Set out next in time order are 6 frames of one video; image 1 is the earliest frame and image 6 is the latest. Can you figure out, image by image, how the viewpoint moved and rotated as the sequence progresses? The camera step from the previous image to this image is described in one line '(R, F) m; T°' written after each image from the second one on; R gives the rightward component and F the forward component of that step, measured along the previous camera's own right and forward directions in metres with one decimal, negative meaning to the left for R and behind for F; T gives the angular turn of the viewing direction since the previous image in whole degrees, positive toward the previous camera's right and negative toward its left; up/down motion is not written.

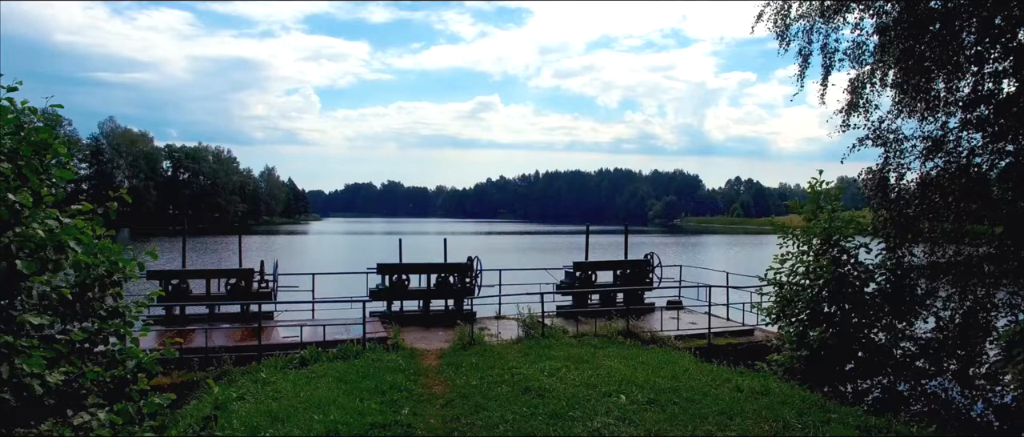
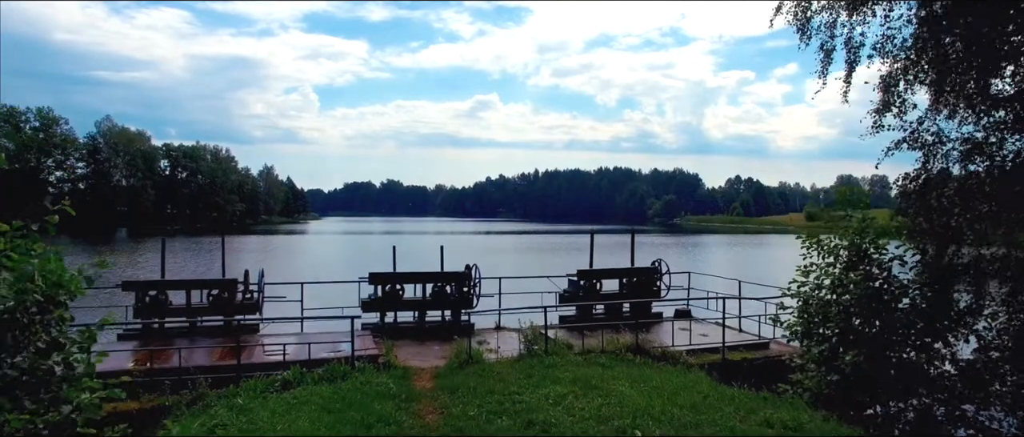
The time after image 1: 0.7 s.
(0.0, +0.3) m; 0°
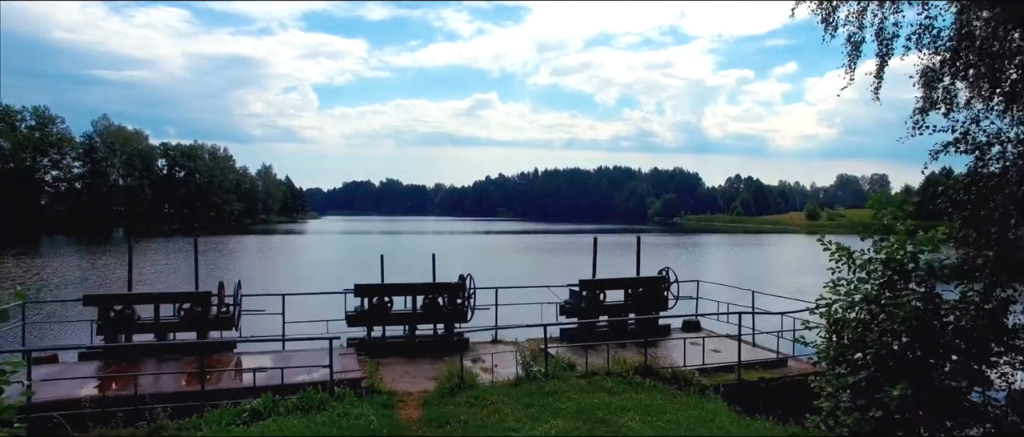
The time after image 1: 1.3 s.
(0.0, +0.4) m; 0°
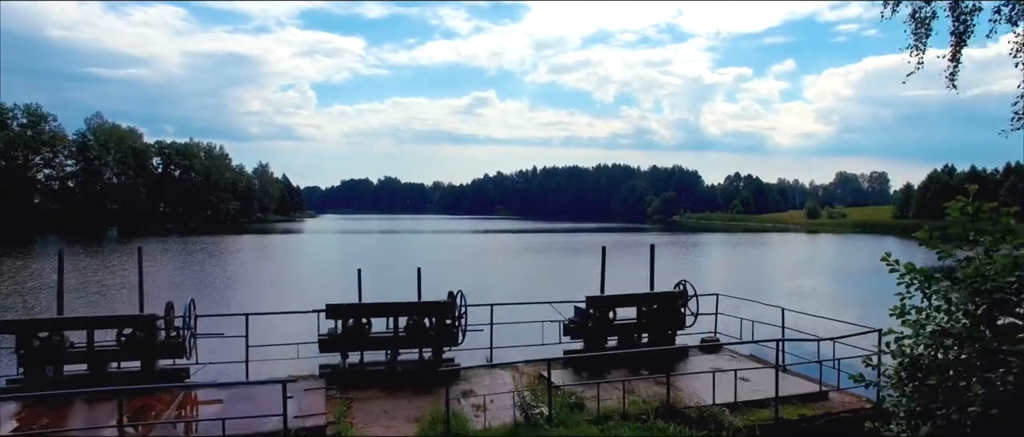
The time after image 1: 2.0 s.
(0.0, +0.7) m; 0°
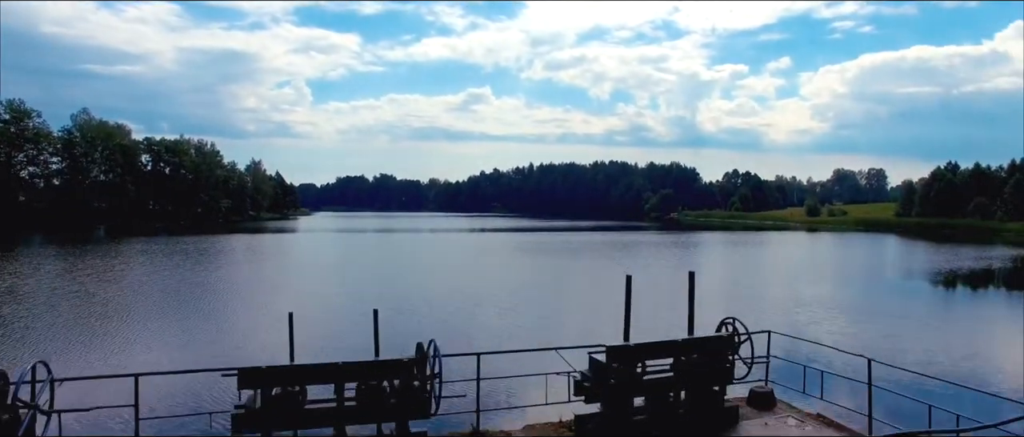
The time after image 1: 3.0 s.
(0.0, +1.2) m; 0°
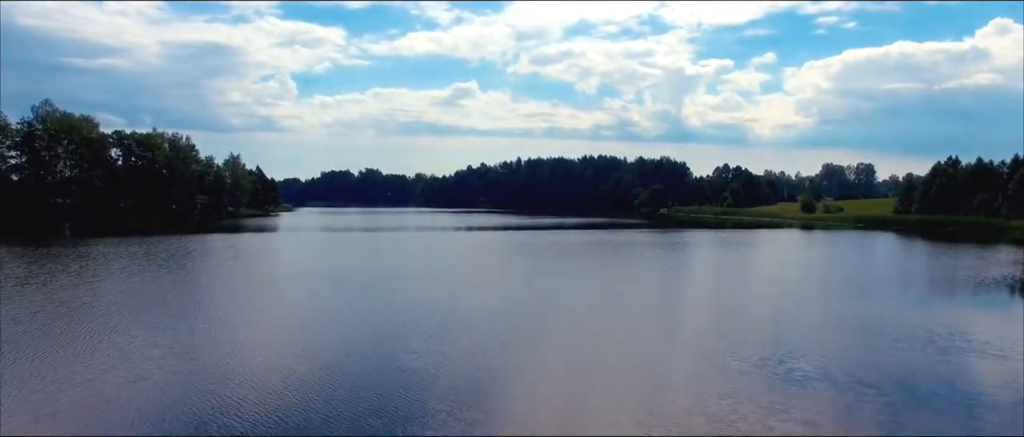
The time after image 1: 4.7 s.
(0.0, +2.7) m; +1°
